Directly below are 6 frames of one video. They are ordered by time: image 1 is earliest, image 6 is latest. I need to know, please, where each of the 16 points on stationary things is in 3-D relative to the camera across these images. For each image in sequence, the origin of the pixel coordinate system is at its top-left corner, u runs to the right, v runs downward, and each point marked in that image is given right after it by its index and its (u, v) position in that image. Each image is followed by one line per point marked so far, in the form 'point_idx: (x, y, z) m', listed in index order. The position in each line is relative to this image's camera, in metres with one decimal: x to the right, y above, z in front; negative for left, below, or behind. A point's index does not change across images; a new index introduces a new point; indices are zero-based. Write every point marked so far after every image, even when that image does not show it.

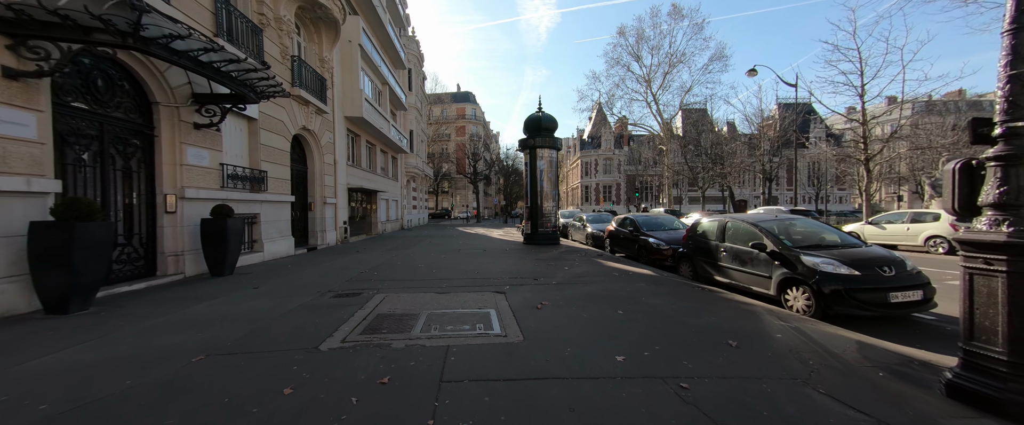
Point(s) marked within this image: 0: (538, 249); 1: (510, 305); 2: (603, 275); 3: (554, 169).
0: (+1.0, -1.4, +12.2) m
1: (0.0, -1.4, +4.9) m
2: (+1.9, -1.3, +7.0) m
3: (+1.9, +1.9, +14.3) m
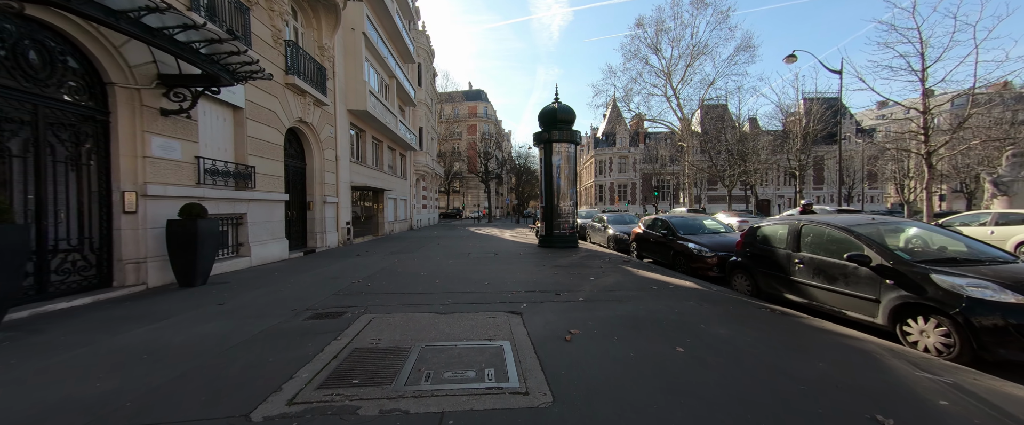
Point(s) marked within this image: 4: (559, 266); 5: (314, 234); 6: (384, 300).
0: (+1.5, -1.4, +11.0) m
1: (+0.2, -1.4, +3.7) m
2: (+2.2, -1.3, +5.8) m
3: (+2.4, +1.9, +13.1) m
4: (+1.2, -1.4, +8.4) m
5: (-6.9, -0.7, +11.4) m
6: (-2.0, -1.4, +5.0) m
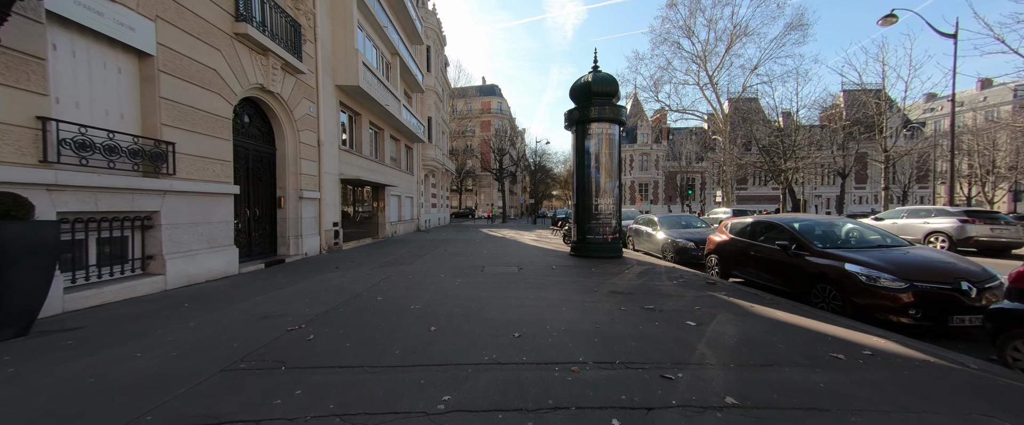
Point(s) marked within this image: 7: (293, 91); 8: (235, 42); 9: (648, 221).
0: (+2.2, -1.4, +8.2) m
1: (+0.6, -1.4, +1.0) m
2: (+2.8, -1.3, +3.0) m
3: (+3.2, +1.9, +10.3) m
4: (+1.8, -1.4, +5.6) m
5: (-6.2, -0.7, +9.0) m
6: (-1.5, -1.3, +2.4) m
7: (-5.9, +3.2, +8.8) m
8: (-5.8, +3.6, +6.9) m
9: (+4.6, -0.3, +11.2) m
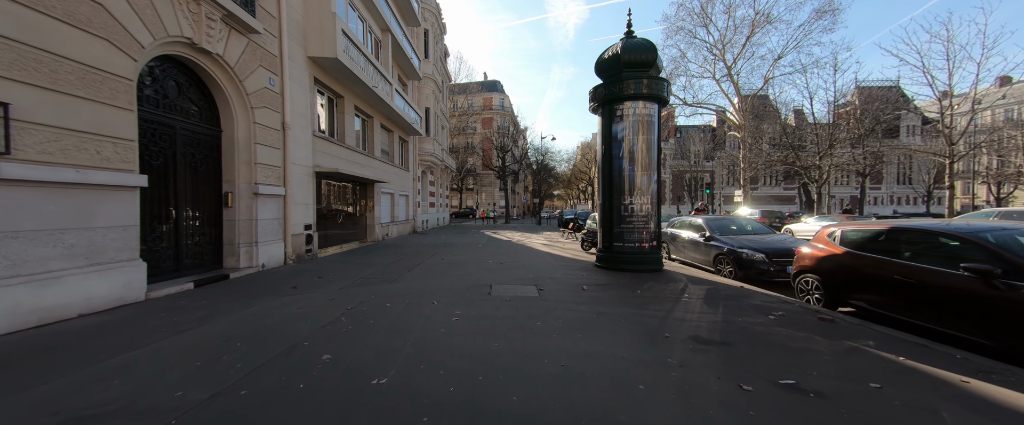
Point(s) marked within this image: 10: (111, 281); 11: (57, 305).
0: (+2.5, -1.4, +6.2) m
1: (+0.9, -1.4, -1.0) m
2: (+3.1, -1.4, +1.0) m
3: (+3.6, +1.9, +8.2) m
4: (+2.1, -1.4, +3.6) m
5: (-5.9, -0.7, +7.0) m
6: (-1.2, -1.4, +0.4) m
7: (-5.5, +3.2, +6.8) m
8: (-5.5, +3.6, +4.8) m
9: (+5.0, -0.3, +9.2) m
10: (-5.4, -0.9, +4.4) m
11: (-5.4, -1.1, +3.9) m
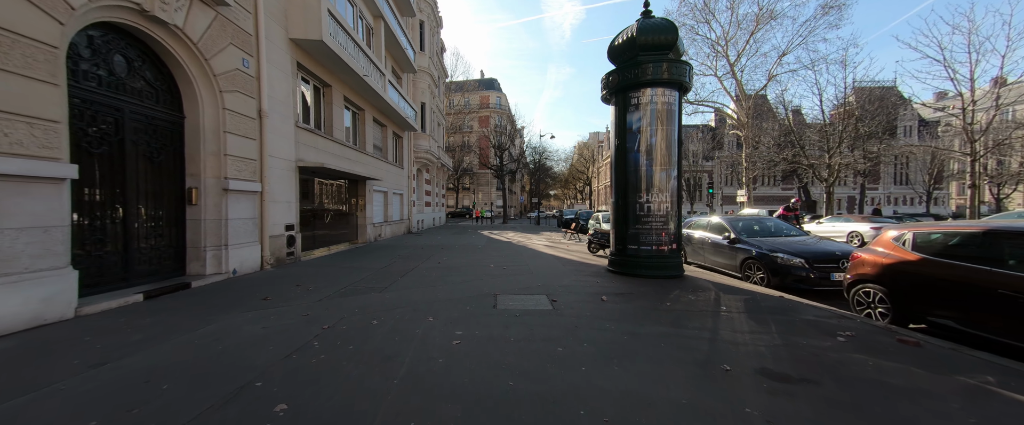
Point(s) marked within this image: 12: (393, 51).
0: (+2.6, -1.4, +5.4) m
1: (+1.1, -1.4, -1.8) m
2: (+3.3, -1.4, +0.2) m
3: (+3.7, +1.9, +7.5) m
4: (+2.3, -1.4, +2.8) m
5: (-5.8, -0.7, +6.1) m
6: (-1.0, -1.3, -0.5) m
7: (-5.4, +3.3, +5.9) m
8: (-5.3, +3.6, +4.0) m
9: (+5.1, -0.3, +8.5) m
10: (-5.2, -0.9, +3.5) m
11: (-5.2, -1.0, +3.0) m
12: (-5.8, +7.9, +16.0) m
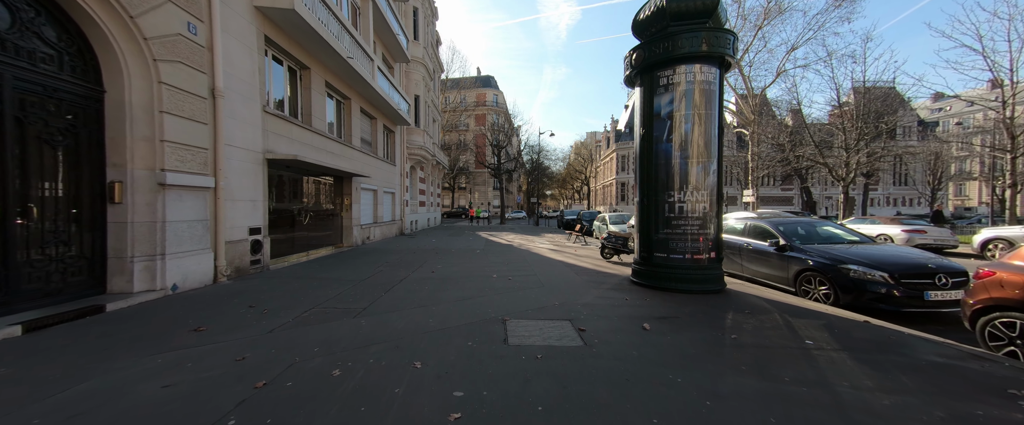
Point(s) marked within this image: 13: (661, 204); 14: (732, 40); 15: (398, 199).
0: (+2.8, -1.4, +4.2) m
1: (+1.4, -1.4, -3.0) m
2: (+3.5, -1.4, -1.0) m
3: (+3.8, +1.9, +6.3) m
4: (+2.5, -1.4, +1.6) m
5: (-5.6, -0.7, +4.8) m
6: (-0.7, -1.4, -1.7) m
7: (-5.2, +3.2, +4.6) m
8: (-5.1, +3.6, +2.7) m
9: (+5.2, -0.3, +7.3) m
10: (-5.0, -0.9, +2.2) m
11: (-5.0, -1.0, +1.7) m
12: (-5.7, +7.9, +14.7) m
13: (+2.9, +0.2, +6.3) m
14: (+4.1, +3.1, +6.2) m
15: (-6.2, +0.7, +17.9) m
